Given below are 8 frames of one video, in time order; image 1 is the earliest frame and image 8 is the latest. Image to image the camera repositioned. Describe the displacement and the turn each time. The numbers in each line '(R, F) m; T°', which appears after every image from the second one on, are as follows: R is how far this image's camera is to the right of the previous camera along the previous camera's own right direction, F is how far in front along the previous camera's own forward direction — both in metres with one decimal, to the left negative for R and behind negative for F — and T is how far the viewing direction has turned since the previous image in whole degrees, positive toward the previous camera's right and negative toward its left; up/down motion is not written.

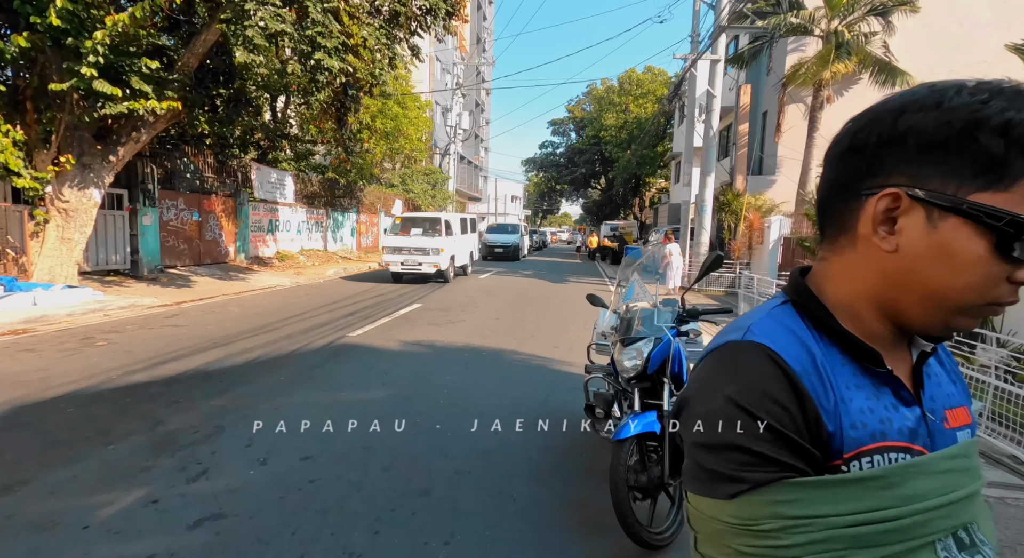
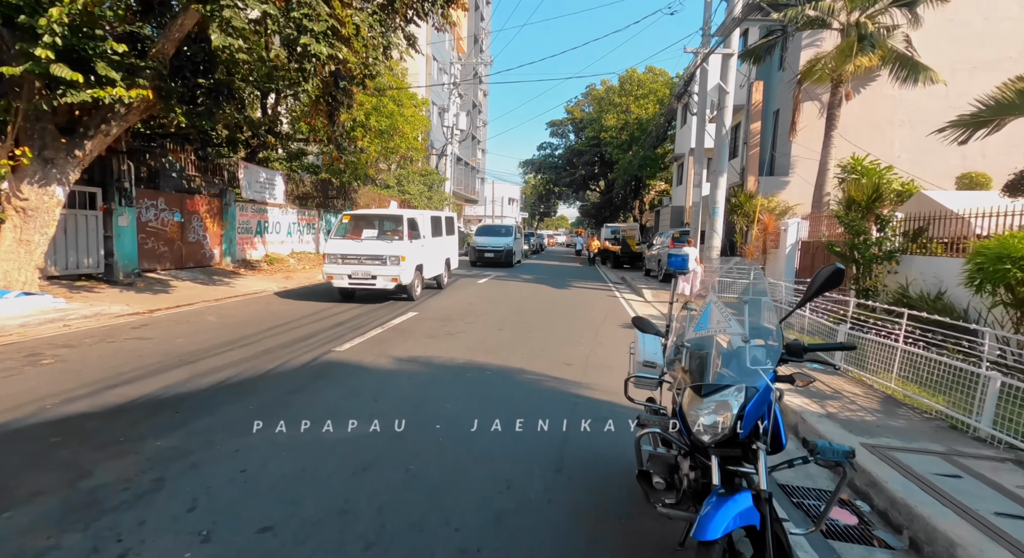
(-0.1, +0.8) m; 0°
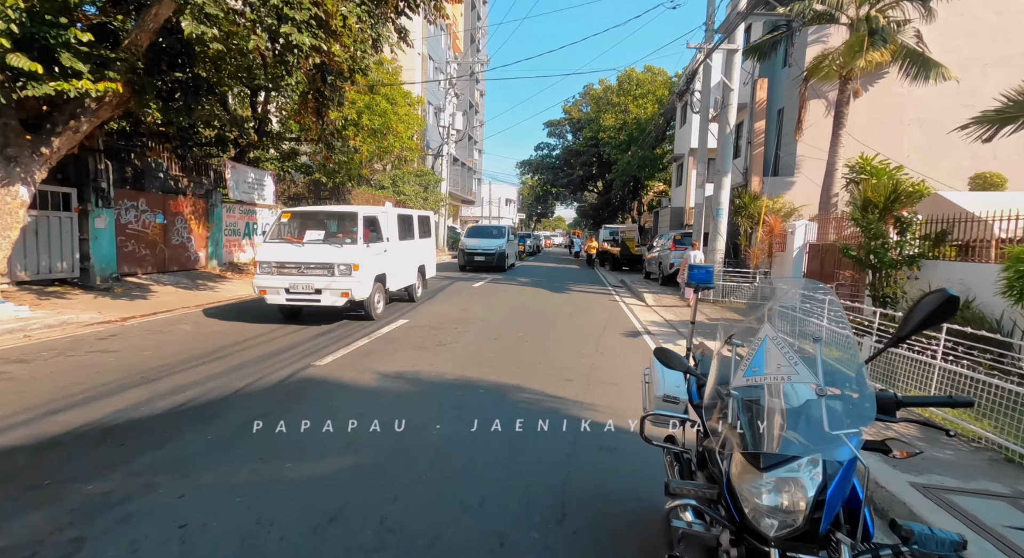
(0.0, +0.6) m; 0°
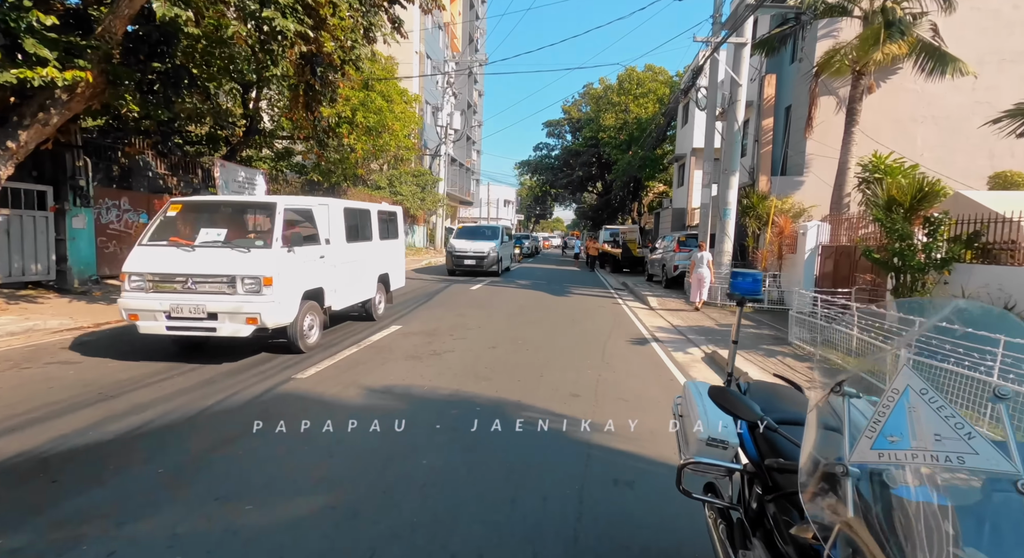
(0.0, +0.6) m; 0°
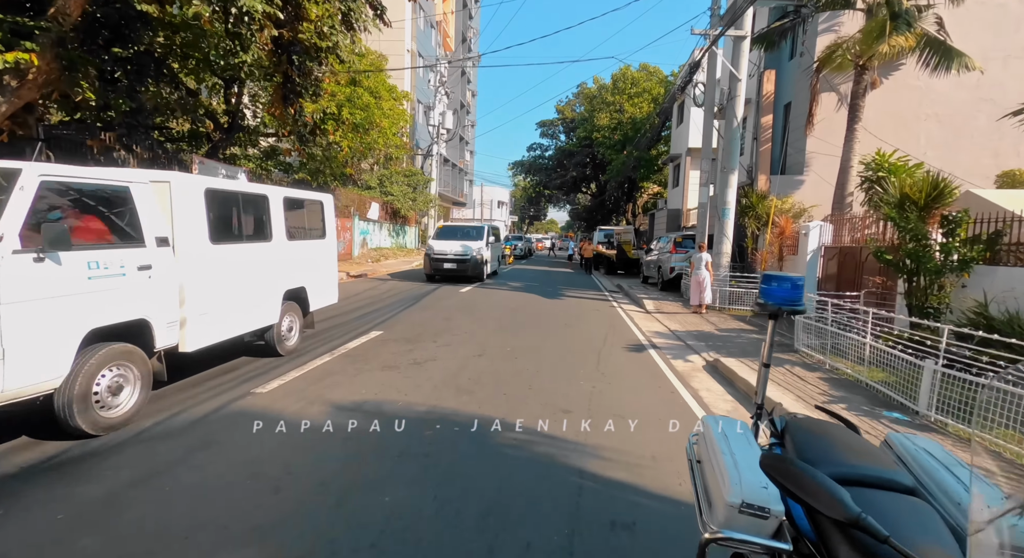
(+0.1, +0.6) m; +1°
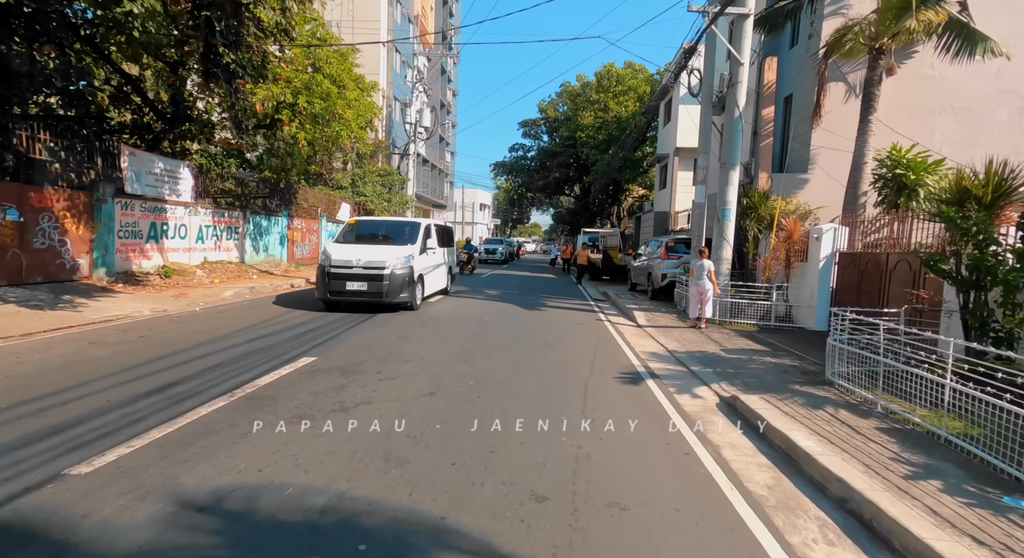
(+0.2, +1.6) m; +2°
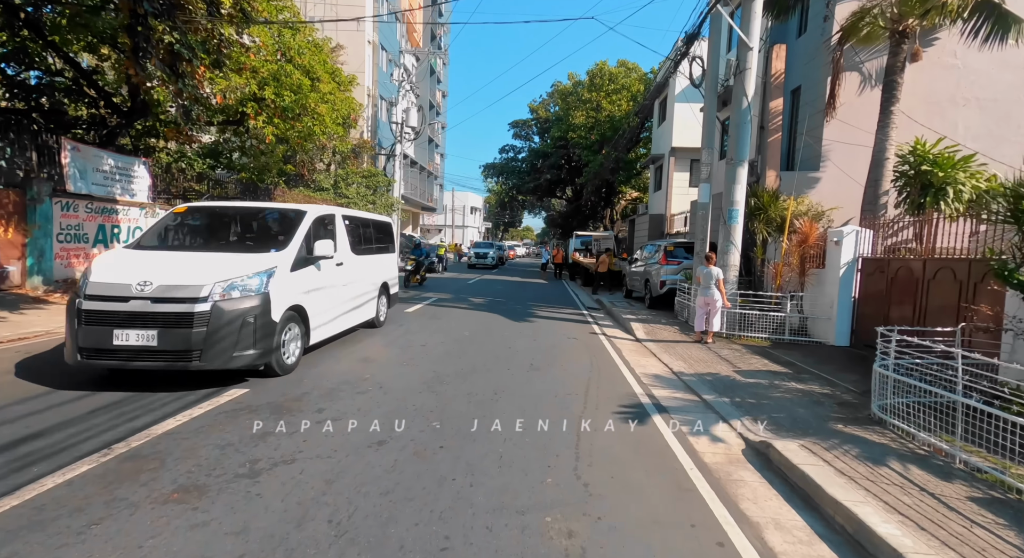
(+0.2, +1.2) m; +1°
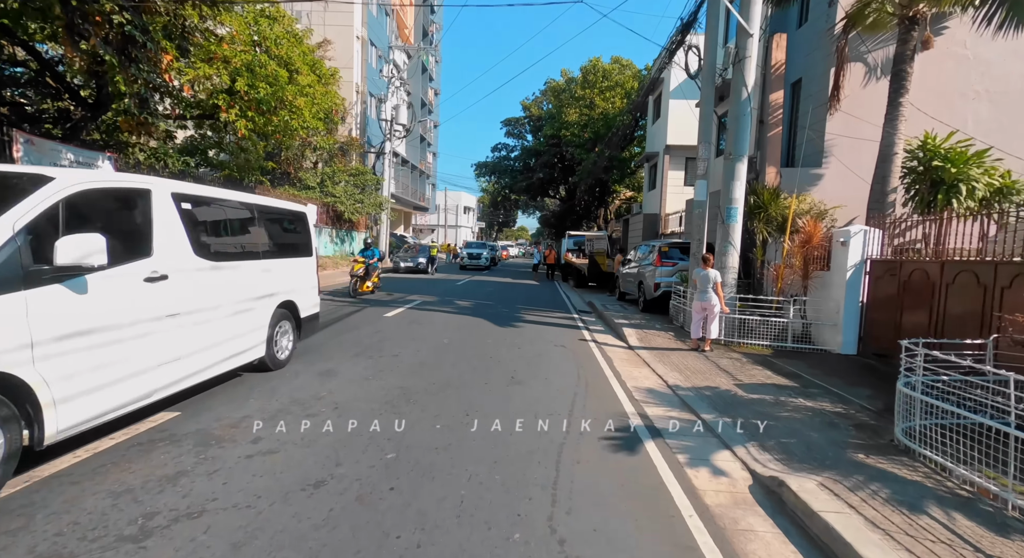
(+0.2, +0.7) m; +1°
